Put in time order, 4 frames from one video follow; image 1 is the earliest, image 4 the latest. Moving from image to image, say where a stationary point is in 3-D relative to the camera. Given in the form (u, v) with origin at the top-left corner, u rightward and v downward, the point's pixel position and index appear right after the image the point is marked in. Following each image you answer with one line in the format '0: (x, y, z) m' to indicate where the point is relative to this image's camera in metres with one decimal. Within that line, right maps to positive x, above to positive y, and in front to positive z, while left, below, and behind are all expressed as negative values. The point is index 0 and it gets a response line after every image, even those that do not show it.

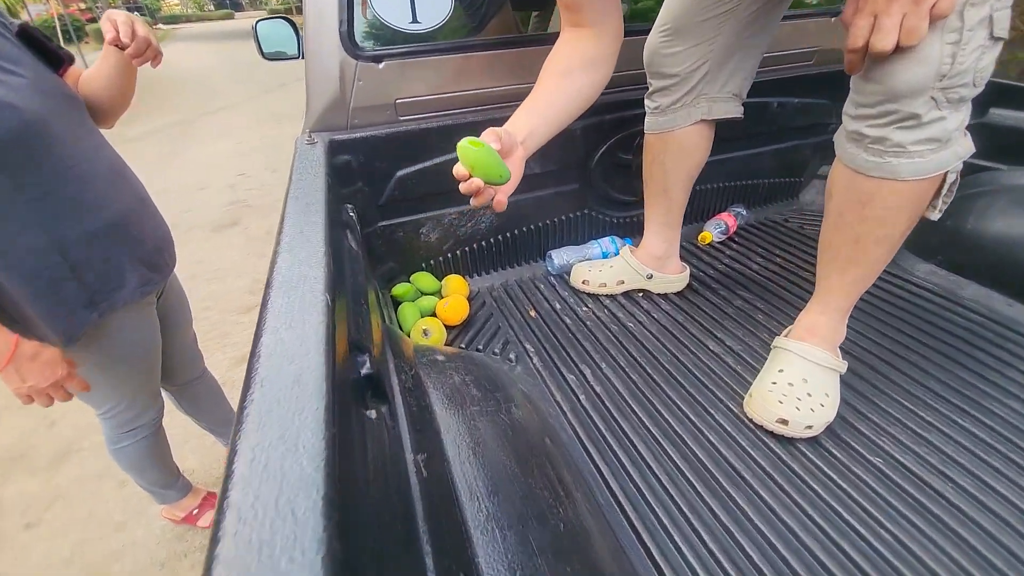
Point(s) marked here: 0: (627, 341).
0: (+0.3, -0.1, +1.4) m
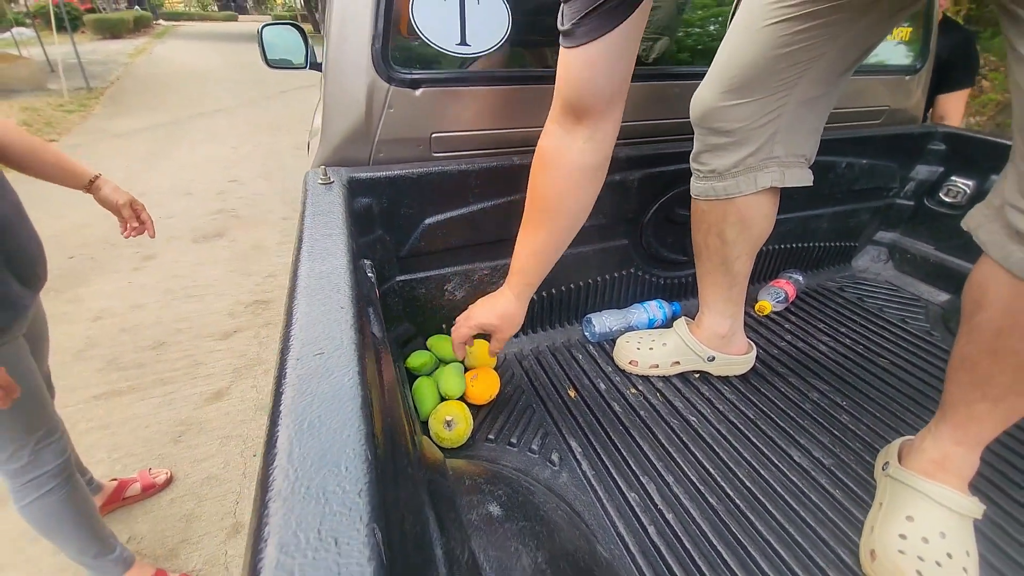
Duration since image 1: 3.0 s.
0: (+0.4, -0.3, +1.2) m
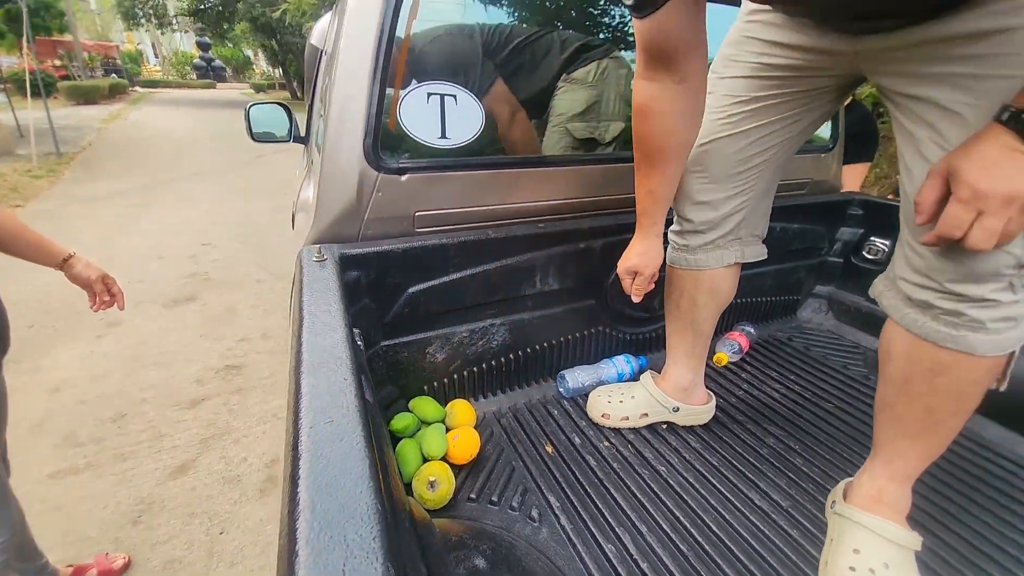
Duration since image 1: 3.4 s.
0: (+0.3, -0.5, +1.3) m
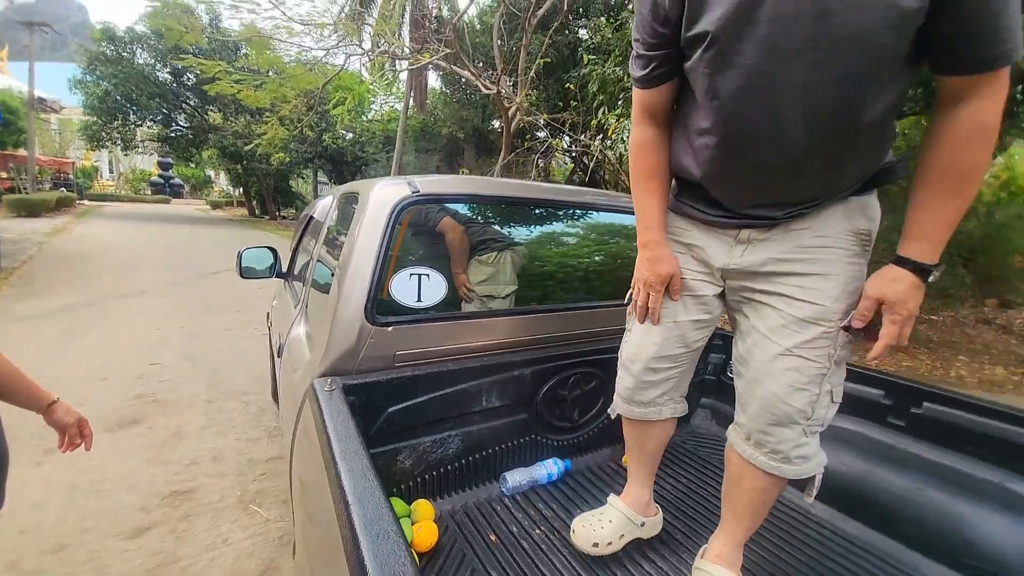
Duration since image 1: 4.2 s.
0: (+0.2, -0.8, +1.7) m
